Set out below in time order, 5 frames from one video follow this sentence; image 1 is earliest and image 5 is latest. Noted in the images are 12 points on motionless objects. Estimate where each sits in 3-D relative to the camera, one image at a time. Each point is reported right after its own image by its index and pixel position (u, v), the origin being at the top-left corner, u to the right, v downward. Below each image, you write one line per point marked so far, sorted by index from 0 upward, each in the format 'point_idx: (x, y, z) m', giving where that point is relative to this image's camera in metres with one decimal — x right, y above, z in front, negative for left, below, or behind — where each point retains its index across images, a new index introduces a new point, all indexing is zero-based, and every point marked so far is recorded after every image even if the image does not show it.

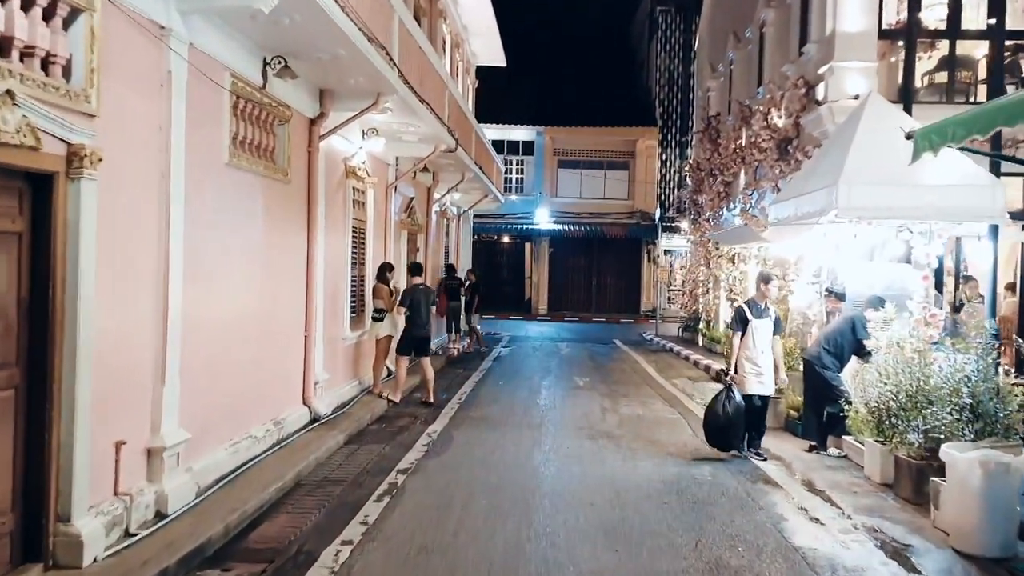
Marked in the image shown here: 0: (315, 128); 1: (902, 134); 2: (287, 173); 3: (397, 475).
0: (-2.1, +1.7, +9.9) m
1: (+3.8, +1.5, +8.9) m
2: (-2.2, +1.1, +9.1) m
3: (-1.0, -1.6, +8.1) m
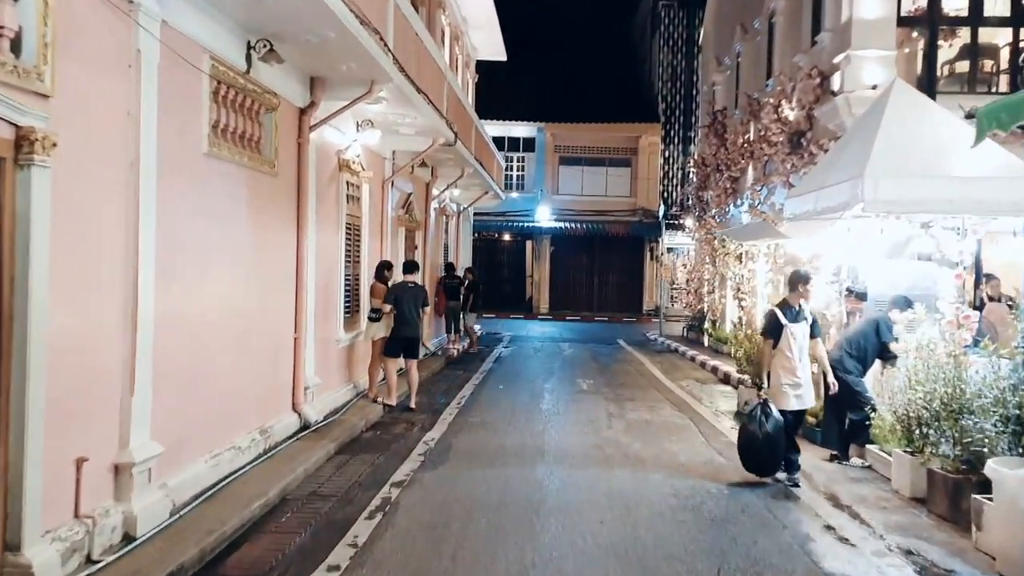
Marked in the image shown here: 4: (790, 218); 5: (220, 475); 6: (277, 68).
0: (-2.1, +1.7, +9.3) m
1: (+3.8, +1.5, +8.4) m
2: (-2.2, +1.1, +8.5) m
3: (-1.0, -1.6, +7.5) m
4: (+2.9, +0.7, +9.6) m
5: (-2.3, -1.4, +7.2) m
6: (-2.1, +2.0, +8.5) m
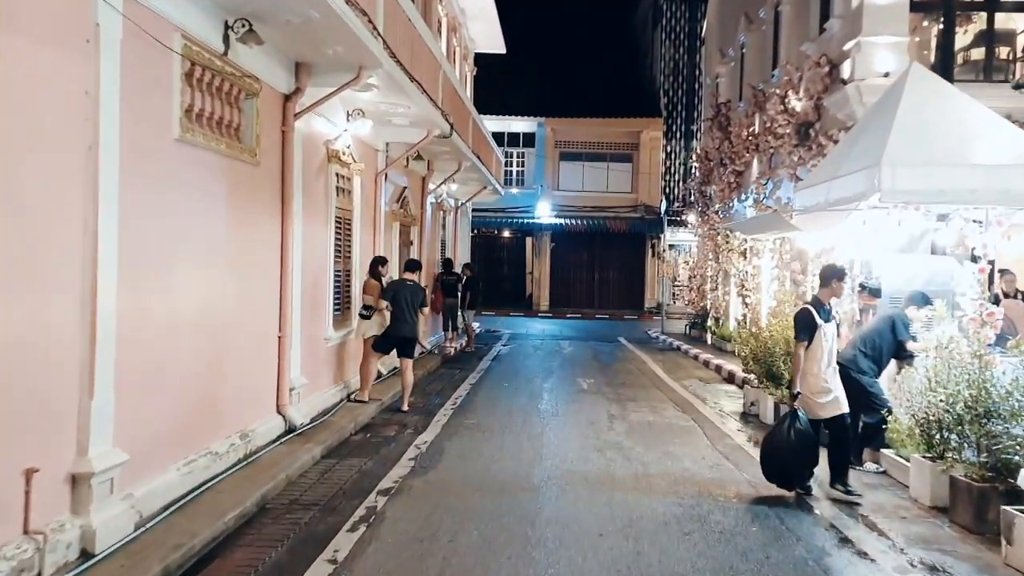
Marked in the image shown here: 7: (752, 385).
0: (-2.1, +1.7, +8.9) m
1: (+3.7, +1.5, +7.9) m
2: (-2.2, +1.2, +8.1) m
3: (-1.0, -1.6, +7.1) m
4: (+2.8, +0.8, +9.1) m
5: (-2.3, -1.4, +6.7) m
6: (-2.2, +2.0, +8.0) m
7: (+3.1, -1.2, +11.9) m
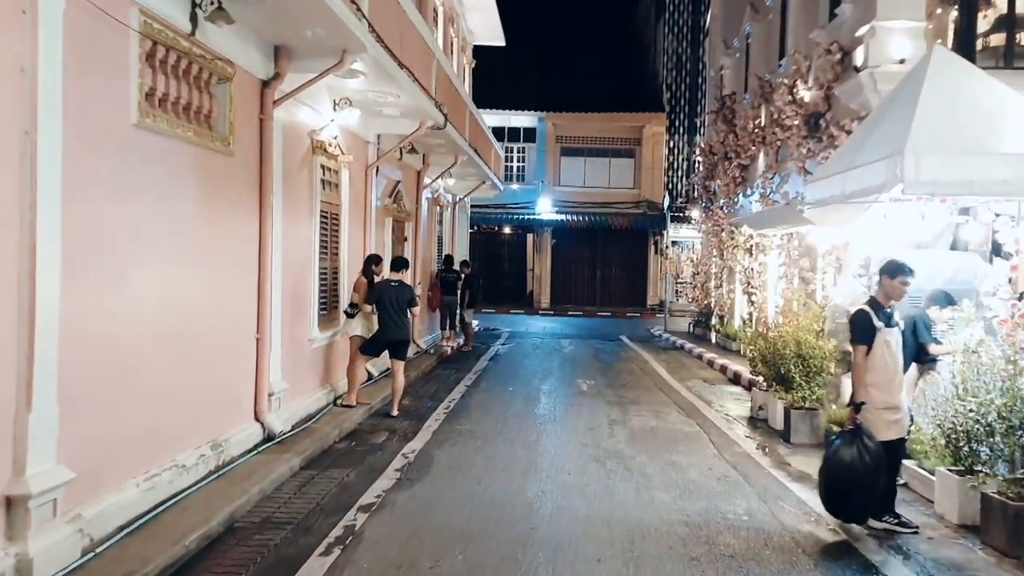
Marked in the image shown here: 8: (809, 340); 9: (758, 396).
0: (-2.2, +1.7, +8.3) m
1: (+3.7, +1.5, +7.3) m
2: (-2.3, +1.2, +7.5) m
3: (-1.1, -1.6, +6.5) m
4: (+2.8, +0.8, +8.6) m
5: (-2.4, -1.4, +6.2) m
6: (-2.3, +2.1, +7.4) m
7: (+3.0, -1.2, +11.3) m
8: (+3.1, -0.5, +9.8) m
9: (+3.0, -1.3, +11.1) m
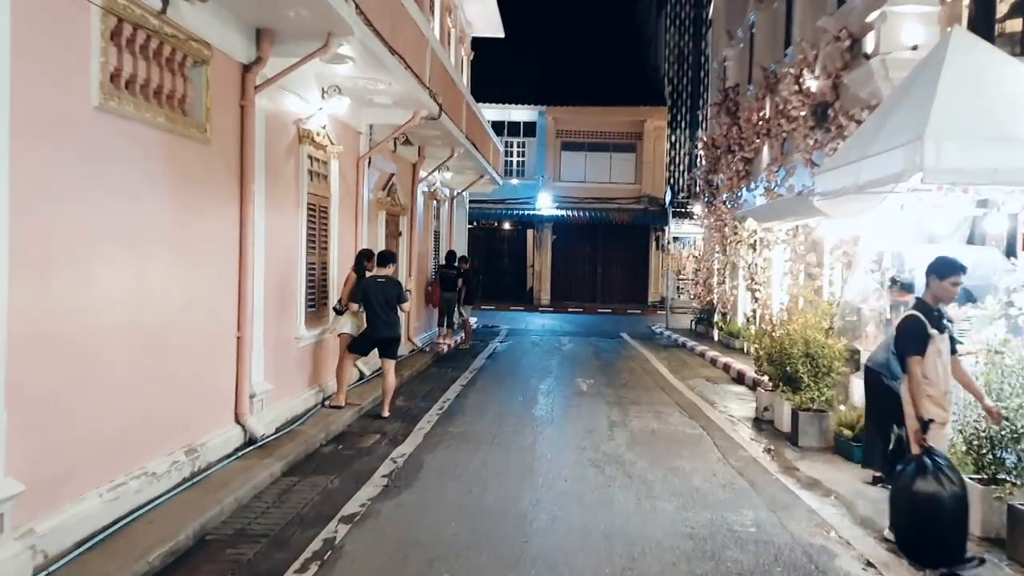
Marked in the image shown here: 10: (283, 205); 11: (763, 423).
0: (-2.2, +1.8, +7.9) m
1: (+3.6, +1.6, +6.9) m
2: (-2.3, +1.2, +7.1) m
3: (-1.1, -1.6, +6.1) m
4: (+2.7, +0.8, +8.1) m
5: (-2.4, -1.4, +5.7) m
6: (-2.3, +2.1, +7.0) m
7: (+3.0, -1.2, +10.9) m
8: (+3.1, -0.5, +9.4) m
9: (+2.9, -1.2, +10.7) m
10: (-2.2, +0.8, +9.0) m
11: (+2.8, -1.5, +10.5) m
